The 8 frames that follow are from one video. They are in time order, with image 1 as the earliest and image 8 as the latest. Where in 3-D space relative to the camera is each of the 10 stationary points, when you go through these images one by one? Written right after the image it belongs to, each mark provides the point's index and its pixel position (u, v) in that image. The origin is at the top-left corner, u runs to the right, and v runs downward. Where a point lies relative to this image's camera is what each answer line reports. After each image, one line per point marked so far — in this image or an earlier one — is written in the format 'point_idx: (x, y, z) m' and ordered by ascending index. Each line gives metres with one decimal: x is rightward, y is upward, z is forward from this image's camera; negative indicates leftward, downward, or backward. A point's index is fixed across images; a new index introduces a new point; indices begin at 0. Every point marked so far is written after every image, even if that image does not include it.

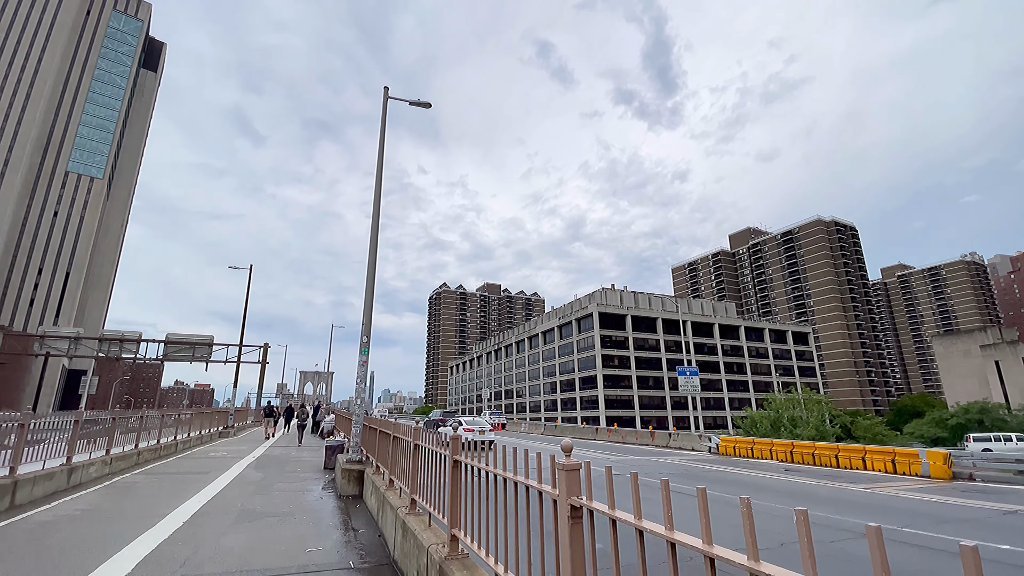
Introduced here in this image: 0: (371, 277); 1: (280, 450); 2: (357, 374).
0: (-2.9, +0.2, +9.7) m
1: (-7.5, -5.2, +15.4) m
2: (-2.8, -1.6, +8.7) m
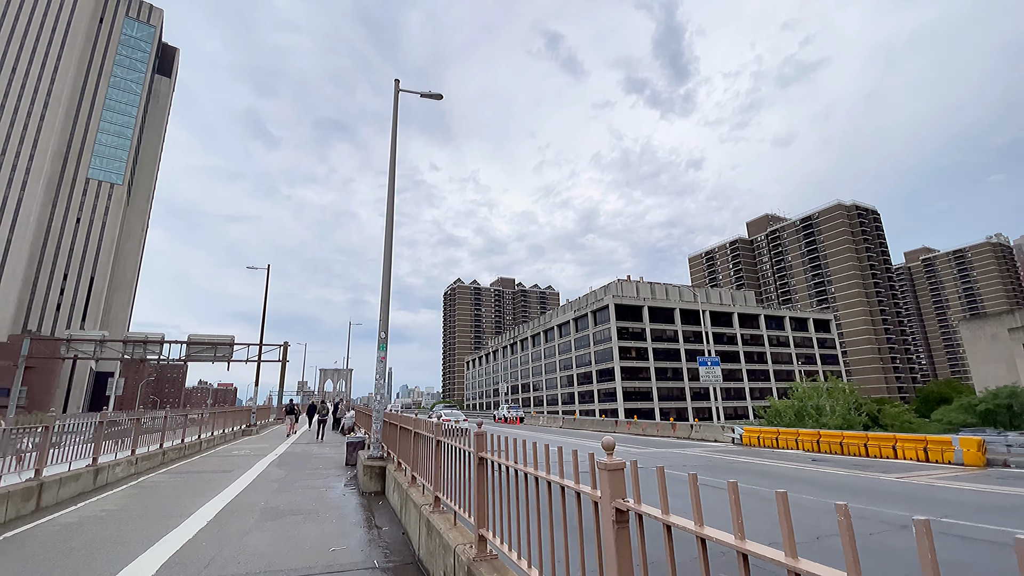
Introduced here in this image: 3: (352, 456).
0: (-2.5, +0.3, +9.6) m
1: (-6.9, -5.2, +15.5) m
2: (-2.5, -1.5, +8.6) m
3: (-3.6, -3.7, +10.6) m
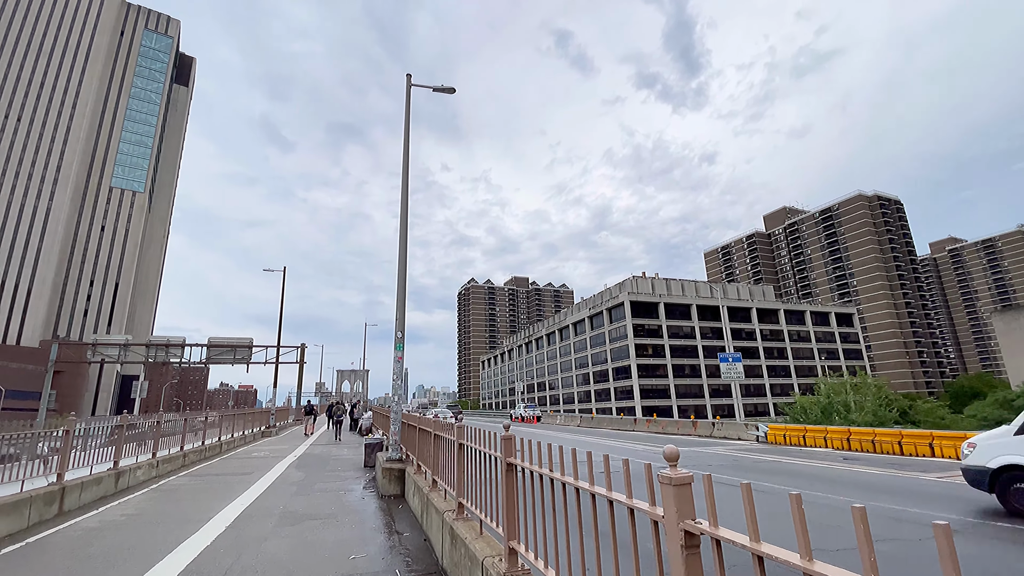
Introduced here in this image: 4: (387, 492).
0: (-2.2, +0.4, +9.4) m
1: (-6.2, -5.2, +15.5) m
2: (-2.1, -1.5, +8.4) m
3: (-3.1, -3.7, +10.5) m
4: (-2.0, -3.2, +7.4) m
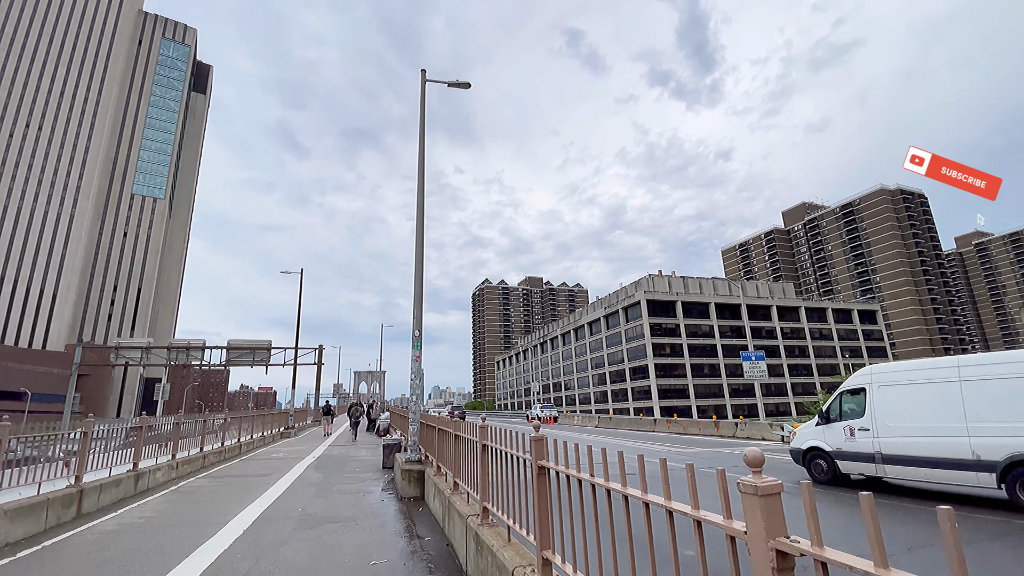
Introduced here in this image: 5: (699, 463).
0: (-1.8, +0.4, +9.3) m
1: (-5.6, -5.2, +15.4) m
2: (-1.8, -1.4, +8.3) m
3: (-2.7, -3.7, +10.3) m
4: (-1.6, -3.2, +7.3) m
5: (+5.4, -5.0, +13.6) m
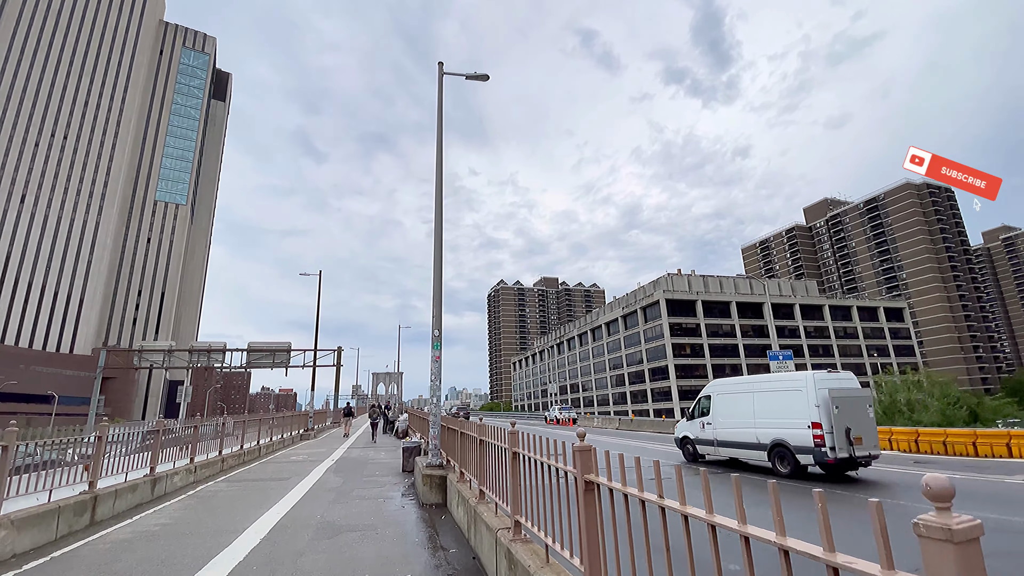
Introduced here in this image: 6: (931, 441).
0: (-1.4, +0.4, +9.0) m
1: (-5.0, -5.2, +15.2) m
2: (-1.4, -1.4, +8.0) m
3: (-2.2, -3.7, +10.1) m
4: (-1.2, -3.1, +7.0) m
5: (+6.0, -4.9, +13.1) m
6: (+13.2, -4.8, +14.9) m
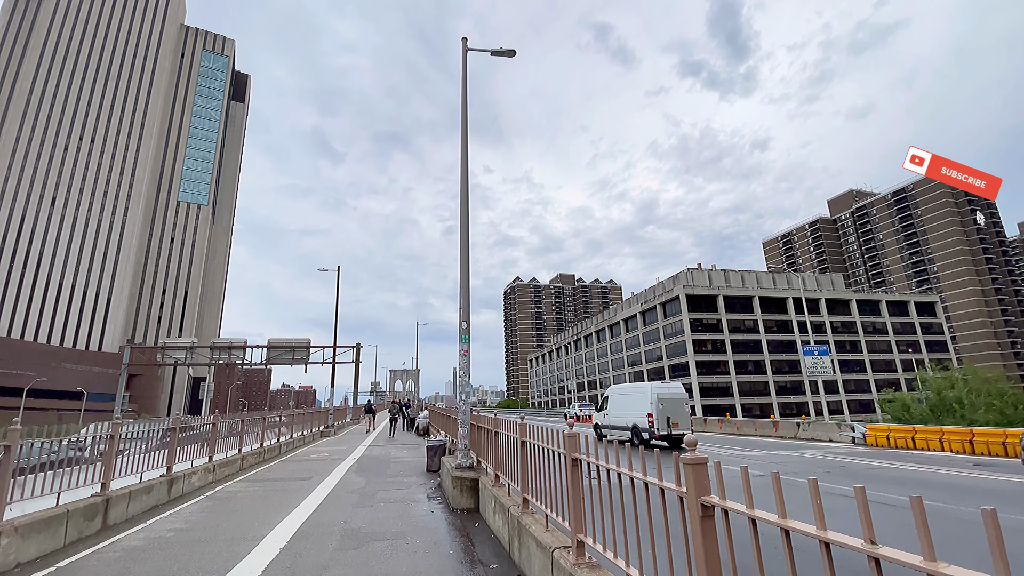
0: (-0.8, +0.6, +8.5) m
1: (-4.2, -5.0, +14.8) m
2: (-0.8, -1.2, +7.5) m
3: (-1.6, -3.5, +9.6) m
4: (-0.7, -3.0, +6.4) m
5: (+6.7, -4.7, +12.3) m
6: (+13.9, -4.5, +13.9) m
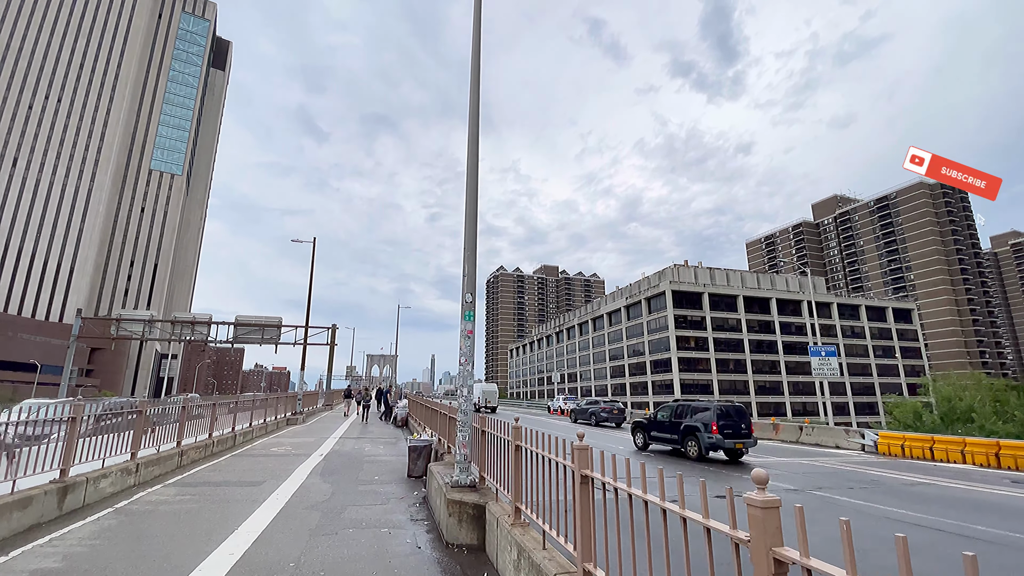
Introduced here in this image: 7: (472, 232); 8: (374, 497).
0: (-0.6, +1.1, +6.7) m
1: (-4.4, -4.3, +13.0) m
2: (-0.6, -0.8, +5.7) m
3: (-1.6, -2.9, +7.9) m
4: (-0.6, -2.5, +4.7) m
5: (+6.5, -4.4, +11.0) m
6: (+13.7, -4.5, +12.8) m
7: (-0.6, +0.8, +6.4) m
8: (-2.0, -3.0, +6.8) m
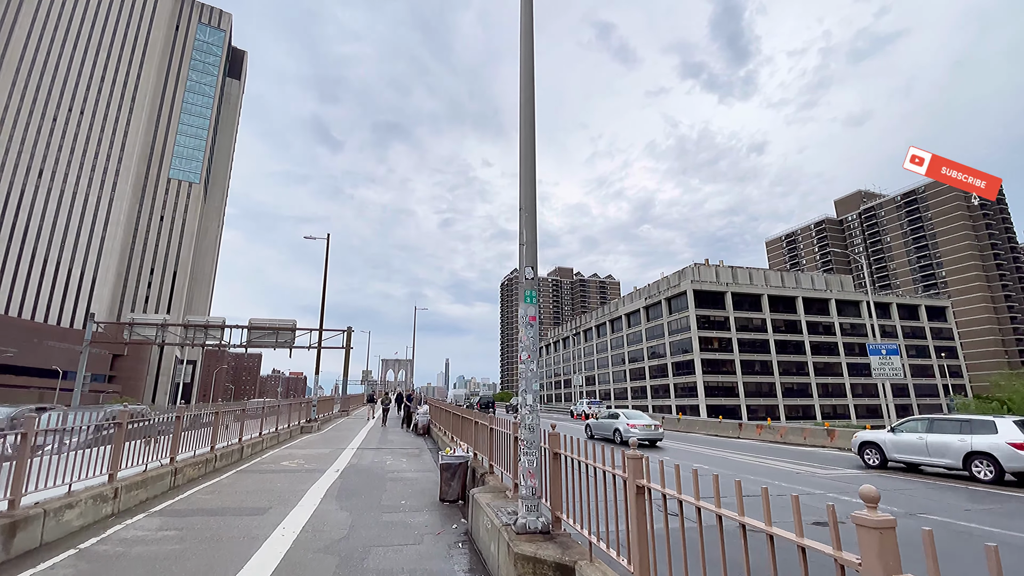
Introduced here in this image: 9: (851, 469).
0: (+0.1, +1.3, +5.3) m
1: (-3.5, -4.1, +11.7) m
2: (0.0, -0.5, +4.3) m
3: (-0.8, -2.7, +6.4) m
4: (+0.1, -2.2, +3.3) m
5: (+7.4, -4.1, +9.3) m
6: (+14.6, -4.2, +10.9) m
7: (+0.1, +1.0, +5.0) m
8: (-1.3, -2.8, +5.4) m
9: (+9.0, -4.9, +12.7) m
